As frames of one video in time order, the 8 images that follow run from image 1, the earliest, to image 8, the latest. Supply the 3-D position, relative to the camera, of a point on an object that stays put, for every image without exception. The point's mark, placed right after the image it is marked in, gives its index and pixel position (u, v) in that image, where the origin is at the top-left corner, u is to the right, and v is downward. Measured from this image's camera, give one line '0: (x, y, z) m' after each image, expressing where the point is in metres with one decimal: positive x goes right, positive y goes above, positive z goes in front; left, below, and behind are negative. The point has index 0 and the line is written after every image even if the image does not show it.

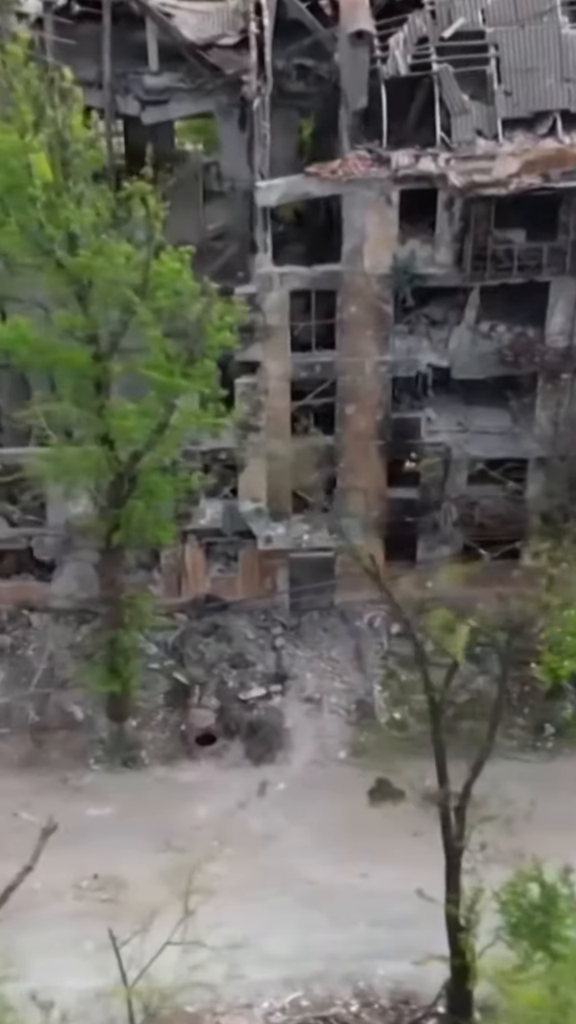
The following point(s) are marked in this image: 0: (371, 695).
0: (+1.3, -2.8, +17.0) m
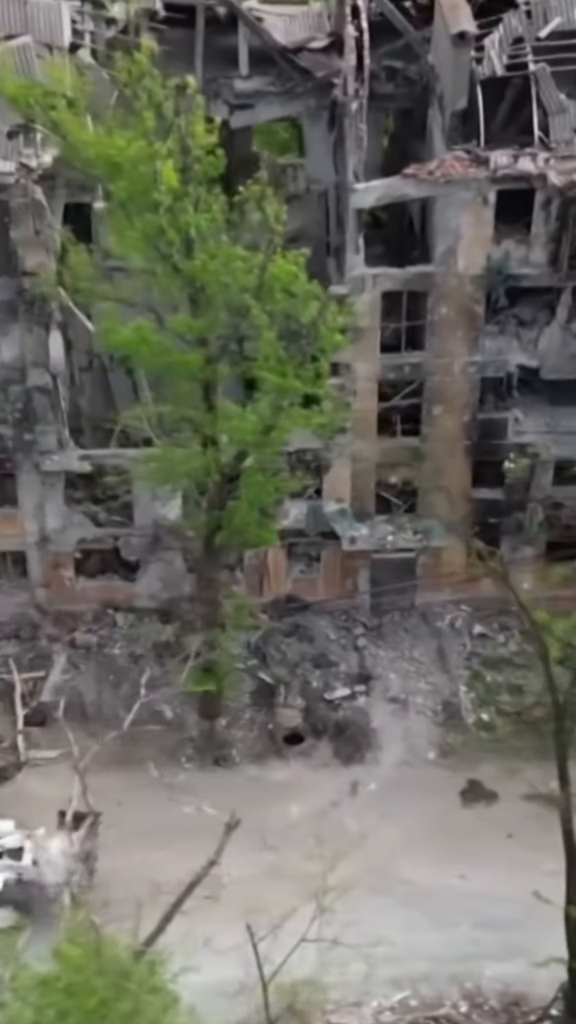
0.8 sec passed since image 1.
0: (+2.6, -2.8, +16.9) m
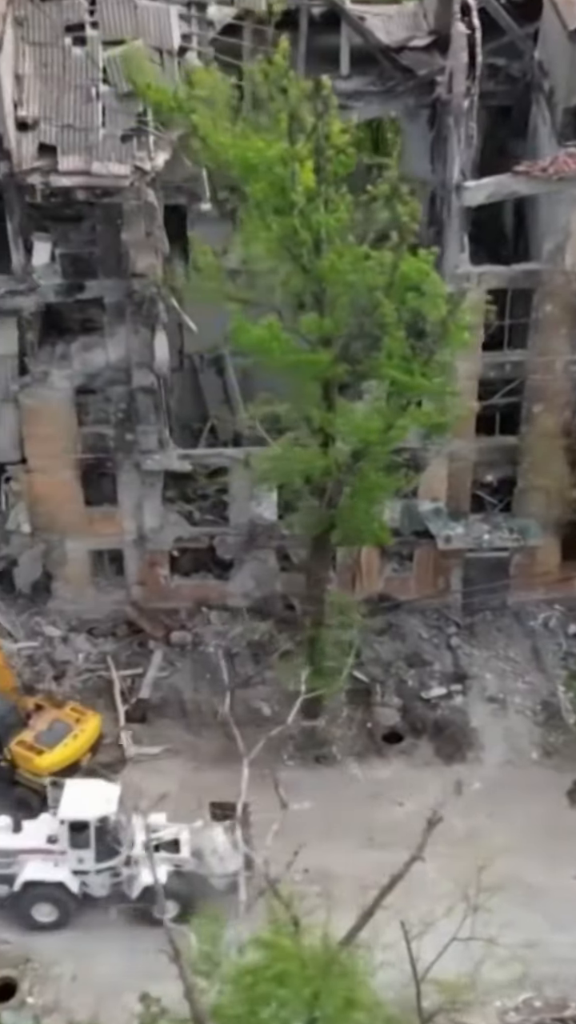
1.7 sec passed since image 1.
0: (+4.1, -2.8, +16.8) m
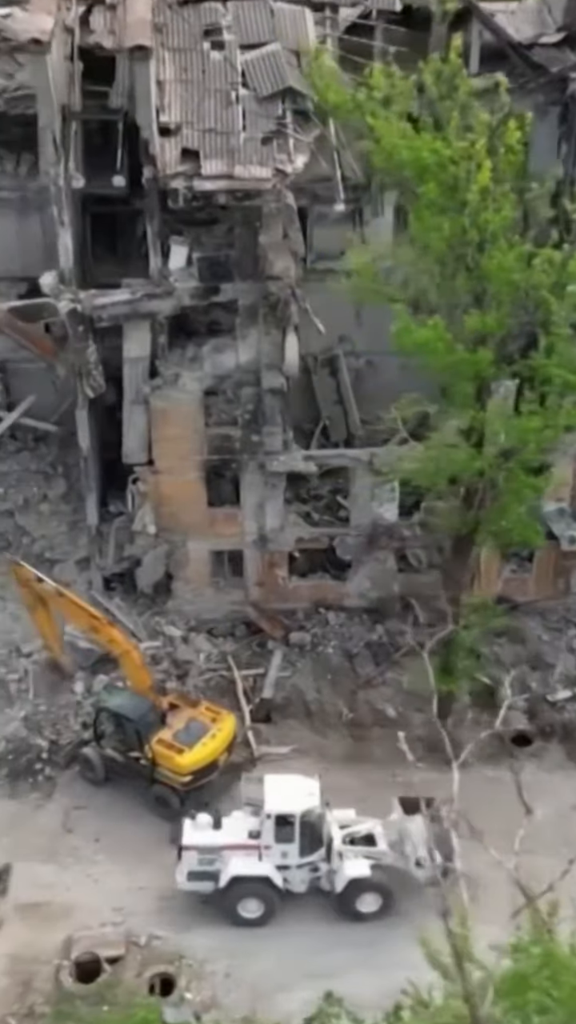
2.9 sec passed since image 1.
0: (+5.9, -2.8, +16.5) m
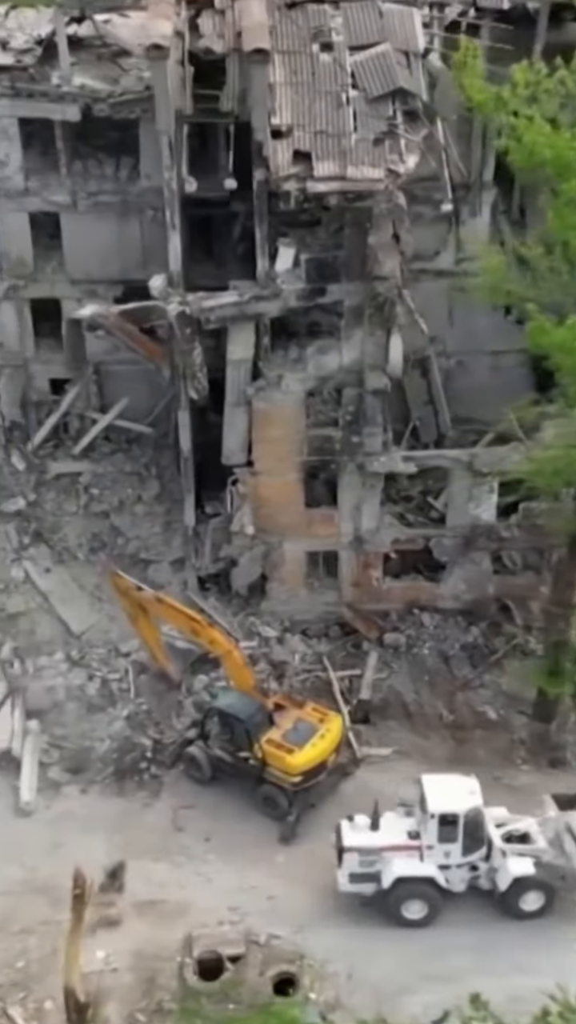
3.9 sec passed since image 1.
0: (+7.4, -2.8, +16.2) m
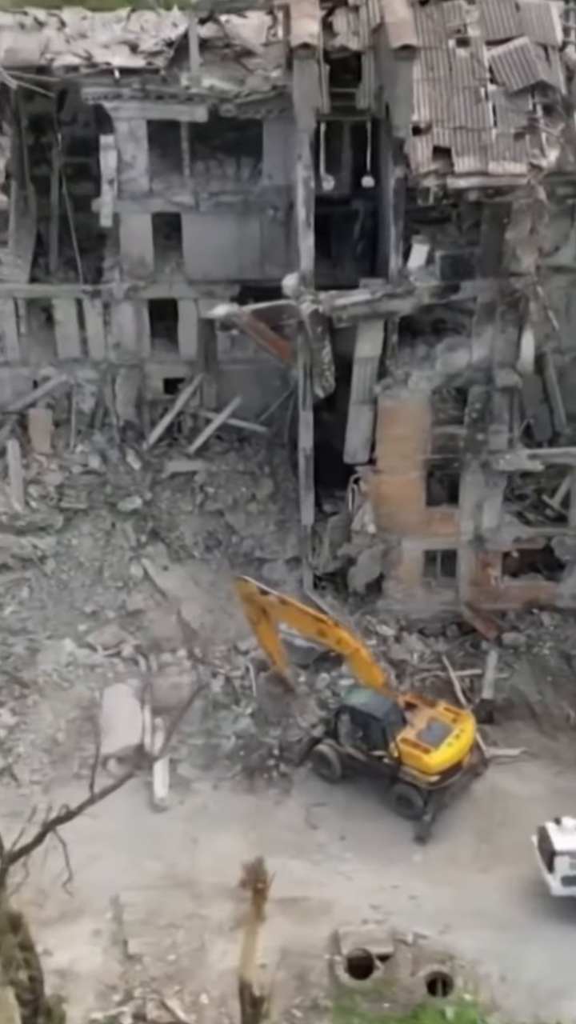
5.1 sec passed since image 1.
0: (+9.2, -2.8, +15.7) m
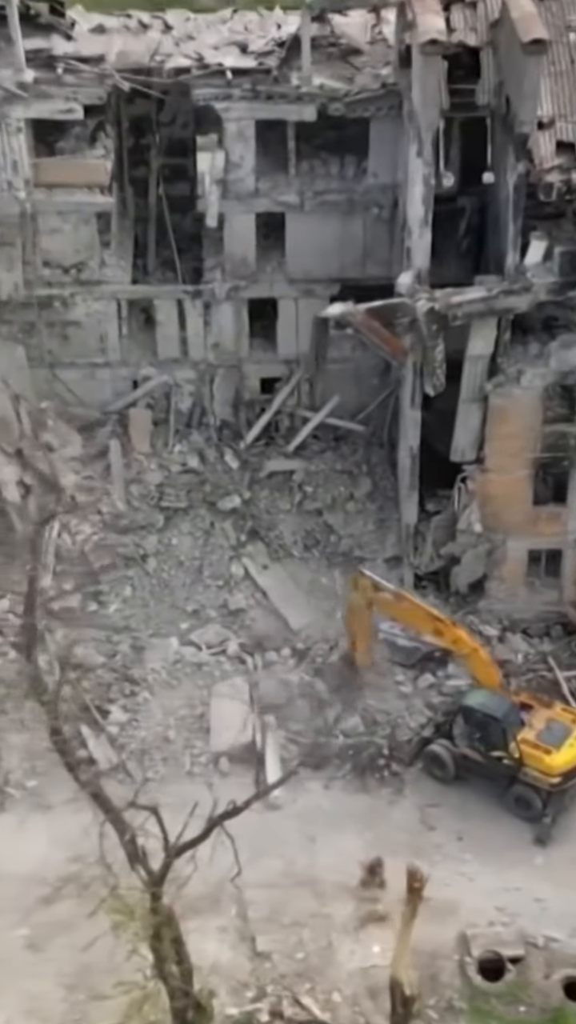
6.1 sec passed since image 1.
0: (+10.8, -2.8, +15.2) m
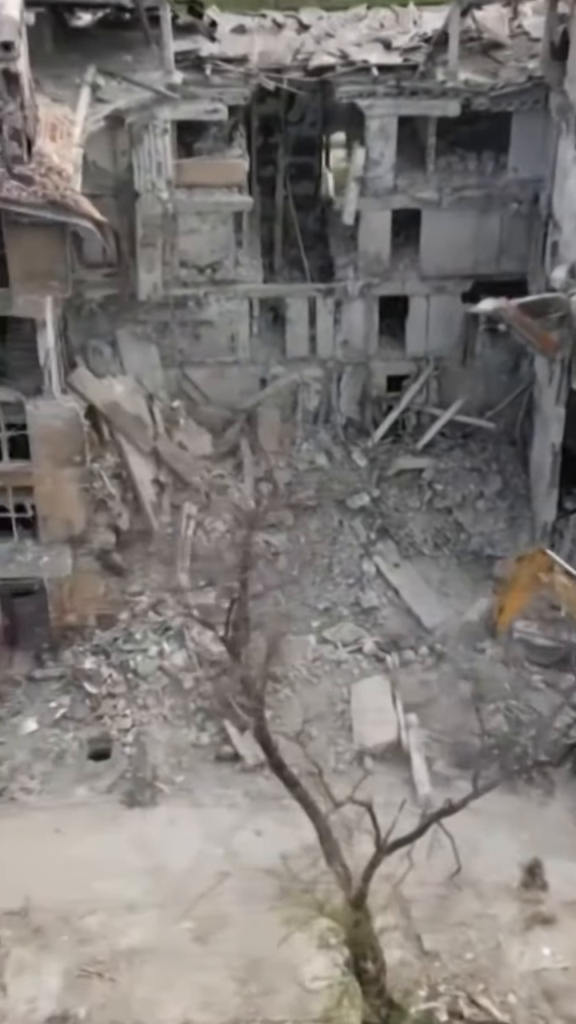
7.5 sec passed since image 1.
0: (+12.8, -2.7, +14.4) m
